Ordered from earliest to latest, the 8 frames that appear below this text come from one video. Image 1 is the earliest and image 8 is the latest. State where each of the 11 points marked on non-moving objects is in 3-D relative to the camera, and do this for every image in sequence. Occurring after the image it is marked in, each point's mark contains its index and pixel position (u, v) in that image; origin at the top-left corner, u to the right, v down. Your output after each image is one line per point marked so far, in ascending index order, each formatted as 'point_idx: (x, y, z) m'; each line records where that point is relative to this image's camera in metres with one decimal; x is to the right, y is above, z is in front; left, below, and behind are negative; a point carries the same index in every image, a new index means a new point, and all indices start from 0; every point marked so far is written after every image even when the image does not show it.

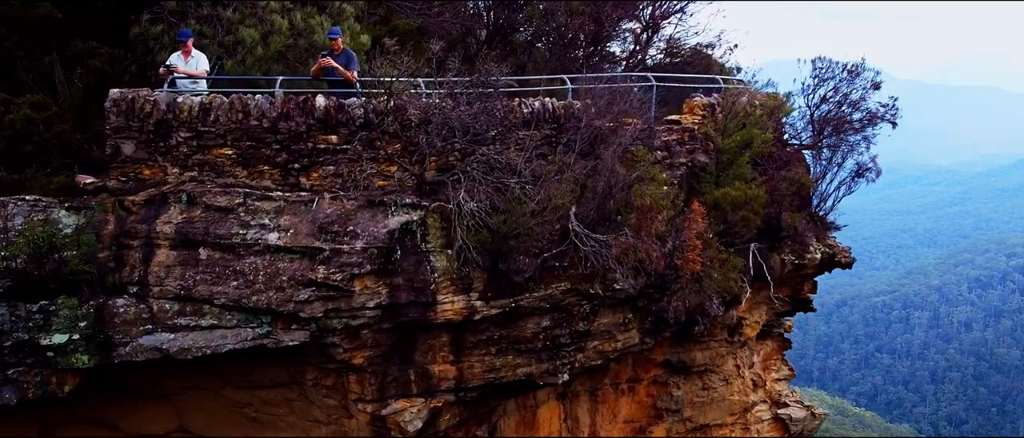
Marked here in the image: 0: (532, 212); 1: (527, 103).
0: (+0.2, +0.1, +9.6) m
1: (+0.2, +1.4, +10.4) m
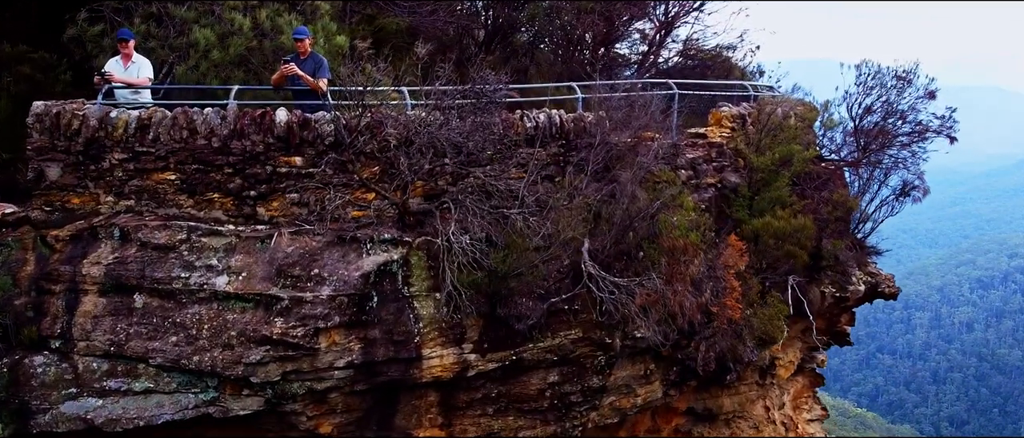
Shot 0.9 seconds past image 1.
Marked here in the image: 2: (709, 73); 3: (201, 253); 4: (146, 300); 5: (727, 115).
0: (+0.2, -0.3, +8.0) m
1: (+0.2, +1.1, +8.9) m
2: (+3.5, +2.6, +15.5) m
3: (-2.6, -0.3, +7.4) m
4: (-3.1, -0.7, +7.4) m
5: (+2.6, +1.2, +10.5) m
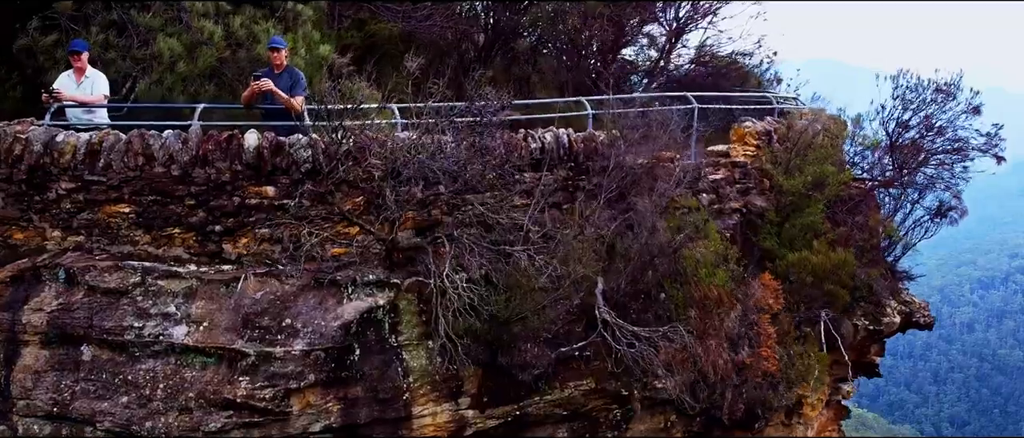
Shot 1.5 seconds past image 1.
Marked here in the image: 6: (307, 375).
0: (+0.3, -0.6, +7.0) m
1: (+0.2, +0.8, +7.9) m
2: (+3.5, +2.3, +14.5) m
3: (-2.6, -0.6, +6.4) m
4: (-3.0, -1.0, +6.4) m
5: (+2.6, +0.9, +9.5) m
6: (-1.4, -1.1, +6.2) m
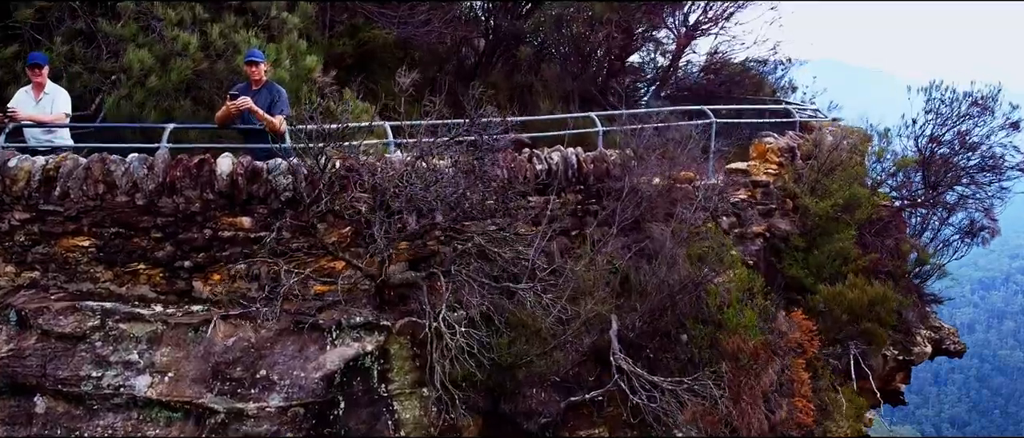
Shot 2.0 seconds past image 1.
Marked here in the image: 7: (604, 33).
0: (+0.3, -0.8, +6.3) m
1: (+0.2, +0.5, +7.2) m
2: (+3.6, +2.0, +13.8) m
3: (-2.6, -0.8, +5.7) m
4: (-3.0, -1.2, +5.7) m
5: (+2.6, +0.7, +8.8) m
6: (-1.4, -1.3, +5.5) m
7: (+1.3, +2.6, +12.3) m
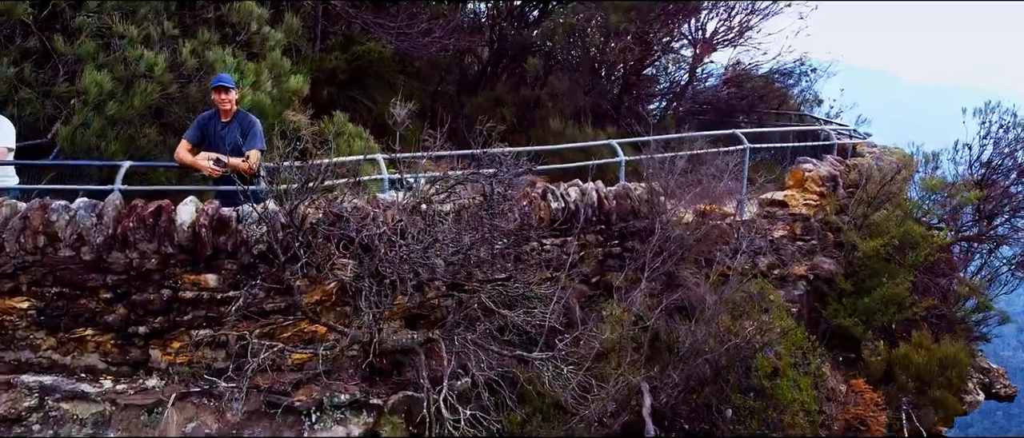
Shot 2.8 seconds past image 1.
0: (+0.4, -1.1, +5.4) m
1: (+0.3, +0.2, +6.3) m
2: (+3.7, +1.7, +12.9) m
3: (-2.5, -1.2, +4.8) m
4: (-2.9, -1.5, +4.8) m
5: (+2.7, +0.4, +7.9) m
6: (-1.3, -1.7, +4.6) m
7: (+1.4, +2.3, +11.3) m
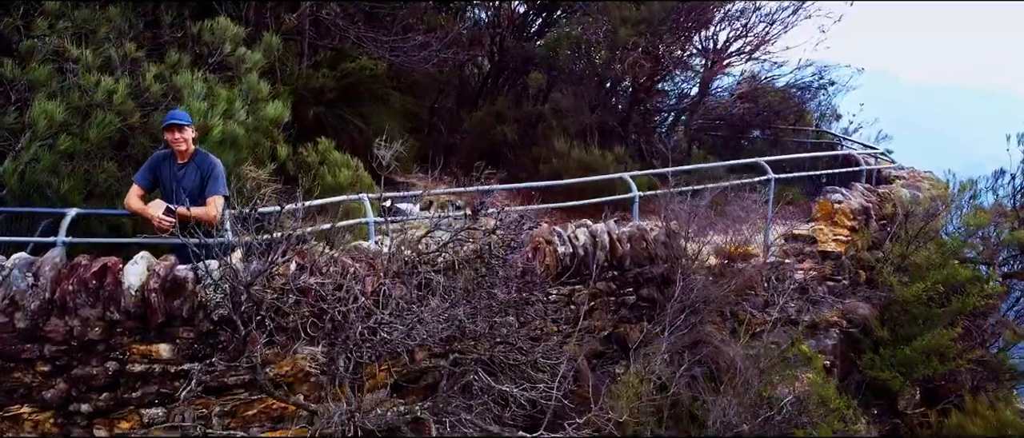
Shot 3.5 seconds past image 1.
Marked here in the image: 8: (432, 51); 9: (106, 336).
0: (+0.4, -1.4, +4.7) m
1: (+0.3, -0.1, +5.6) m
2: (+3.7, +1.4, +12.2) m
3: (-2.5, -1.5, +4.1) m
4: (-2.9, -1.9, +4.1) m
5: (+2.7, +0.1, +7.2) m
6: (-1.3, -2.0, +3.9) m
7: (+1.4, +1.9, +10.7) m
8: (-1.0, +1.9, +10.0) m
9: (-2.0, -0.6, +4.3) m
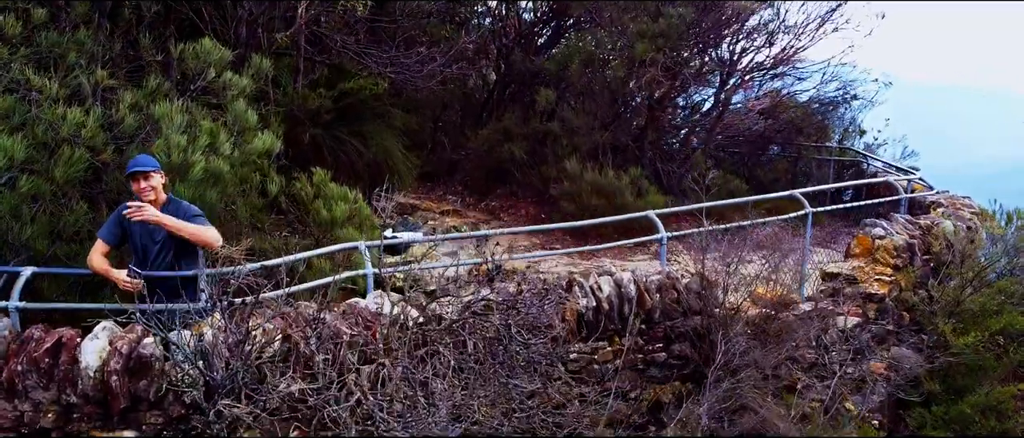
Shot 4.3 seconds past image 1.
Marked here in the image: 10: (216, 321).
0: (+0.5, -1.7, +4.1) m
1: (+0.4, -0.4, +5.0) m
2: (+3.8, +1.1, +11.6) m
3: (-2.4, -1.7, +3.5) m
4: (-2.8, -2.1, +3.5) m
5: (+2.8, -0.2, +6.6) m
6: (-1.2, -2.3, +3.3) m
7: (+1.5, +1.7, +10.0) m
8: (-0.9, +1.6, +9.4) m
9: (-1.9, -0.9, +3.7) m
10: (-1.3, -0.4, +3.7) m
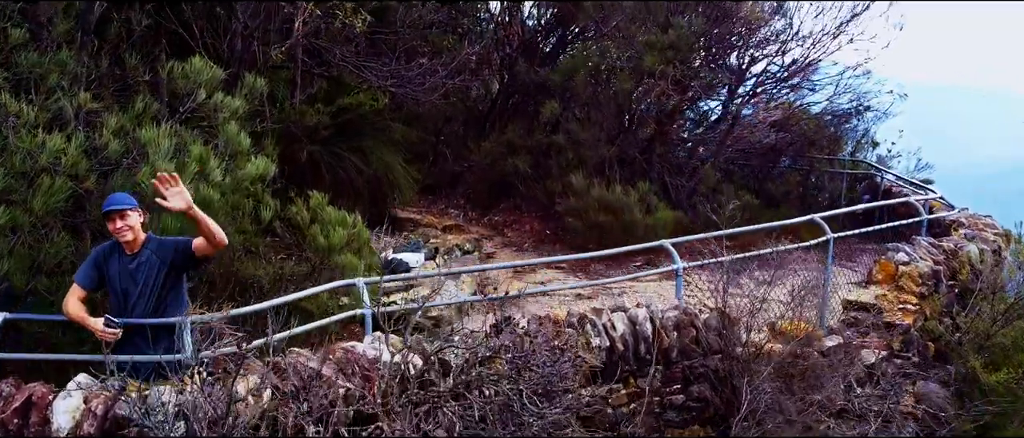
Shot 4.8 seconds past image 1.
0: (+0.5, -1.9, +3.8) m
1: (+0.5, -0.6, +4.7) m
2: (+3.9, +0.9, +11.3) m
3: (-2.4, -1.9, +3.2) m
4: (-2.8, -2.3, +3.2) m
5: (+2.9, -0.4, +6.3) m
6: (-1.2, -2.4, +2.9) m
7: (+1.5, +1.5, +9.7) m
8: (-0.8, +1.4, +9.1) m
9: (-1.9, -1.0, +3.4) m
10: (-1.2, -0.6, +3.4) m
